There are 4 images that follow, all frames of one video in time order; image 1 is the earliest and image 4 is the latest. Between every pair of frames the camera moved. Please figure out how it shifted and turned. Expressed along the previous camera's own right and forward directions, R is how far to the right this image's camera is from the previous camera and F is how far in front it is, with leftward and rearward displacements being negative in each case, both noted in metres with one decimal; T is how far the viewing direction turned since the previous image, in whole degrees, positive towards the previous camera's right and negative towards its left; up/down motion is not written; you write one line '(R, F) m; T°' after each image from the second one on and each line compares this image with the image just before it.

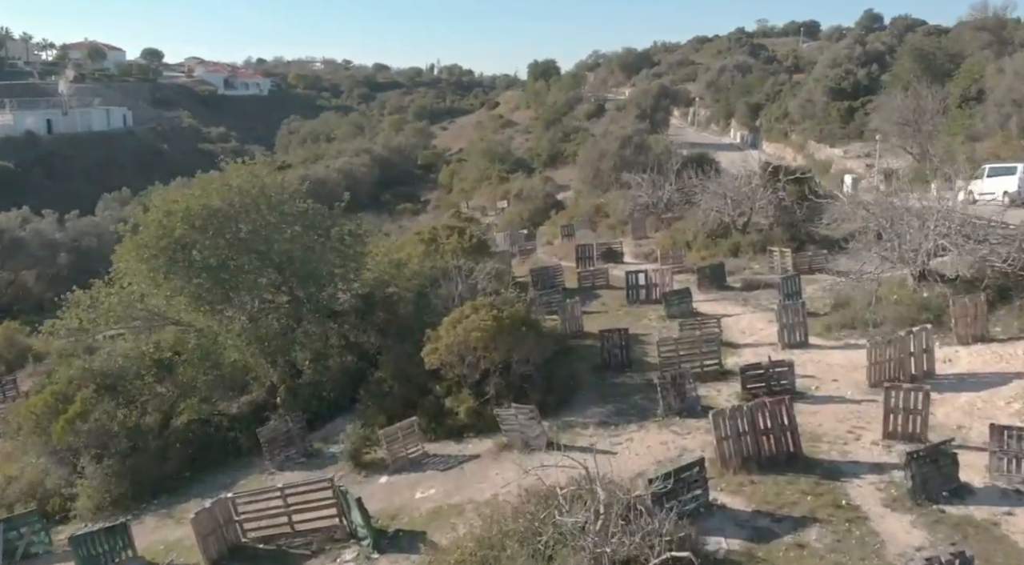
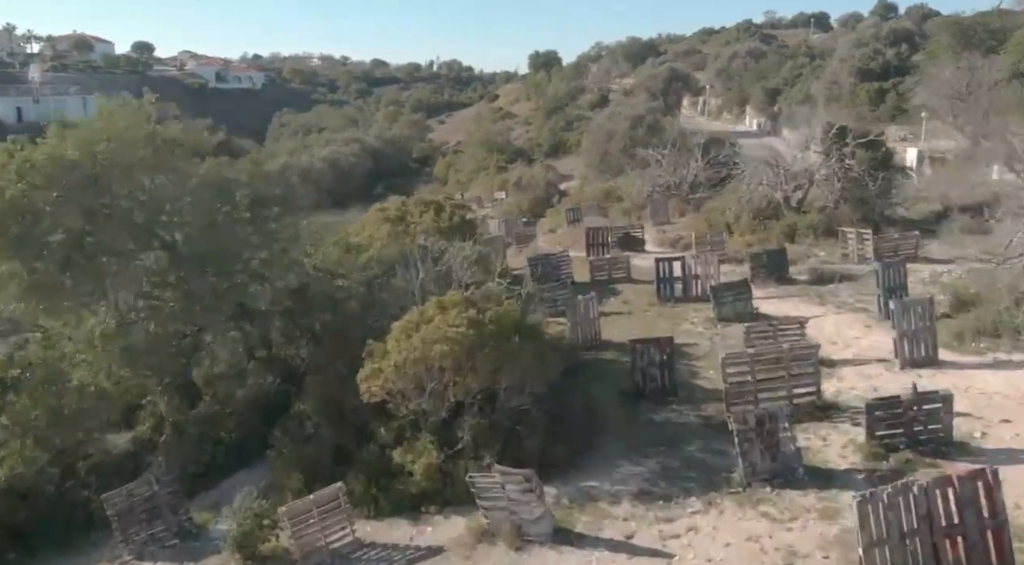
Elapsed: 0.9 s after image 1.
(+0.2, +5.9) m; 0°
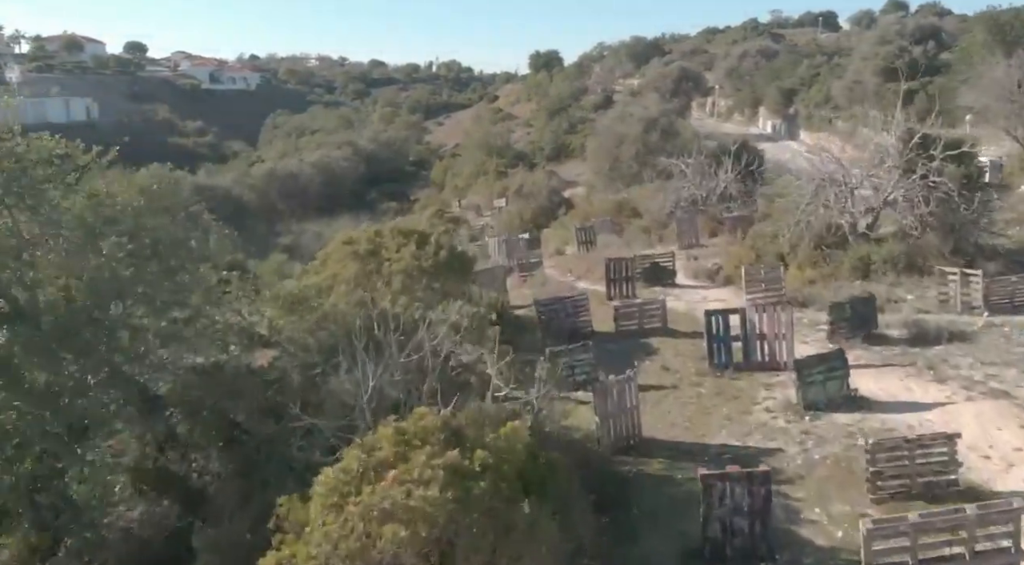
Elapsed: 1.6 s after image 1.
(0.0, +4.3) m; 0°
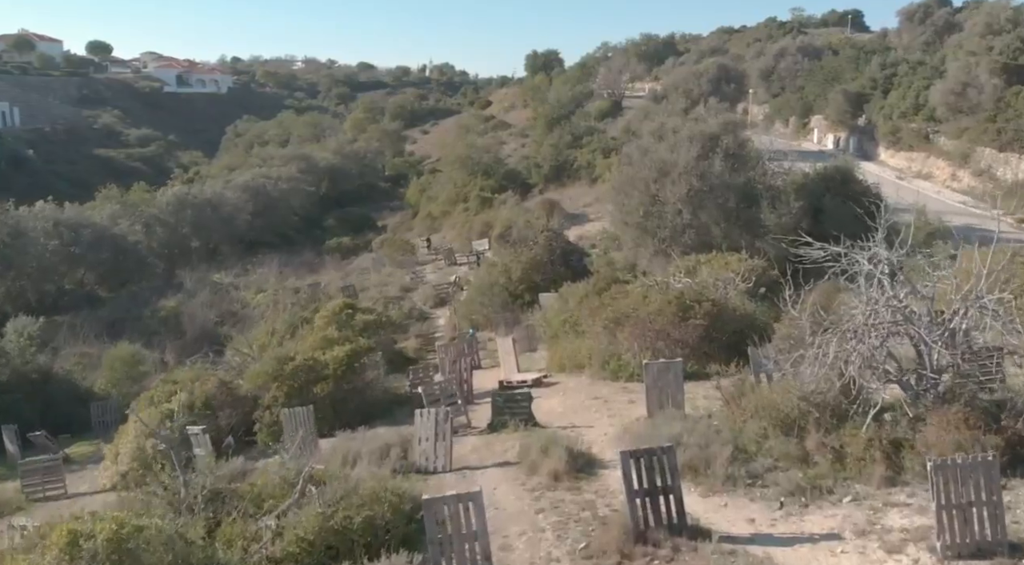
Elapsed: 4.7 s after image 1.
(+0.6, +16.3) m; 0°
